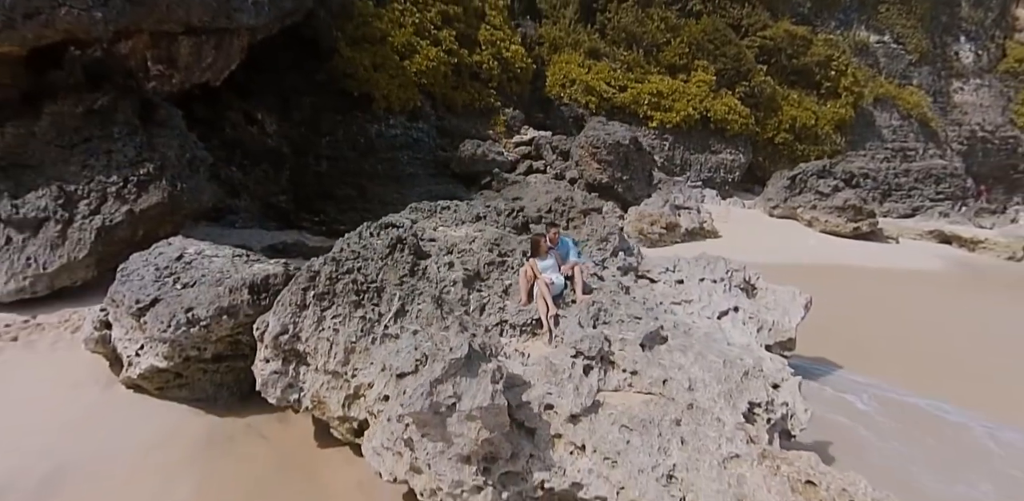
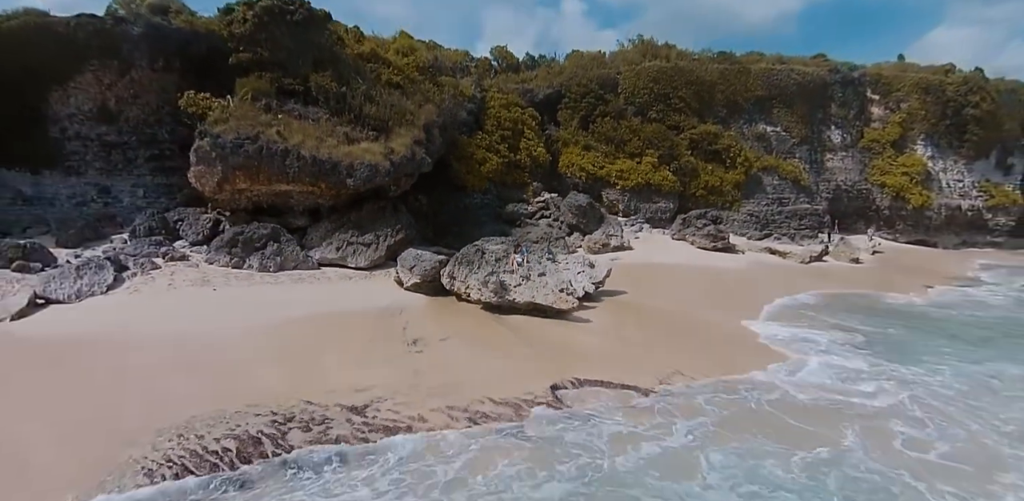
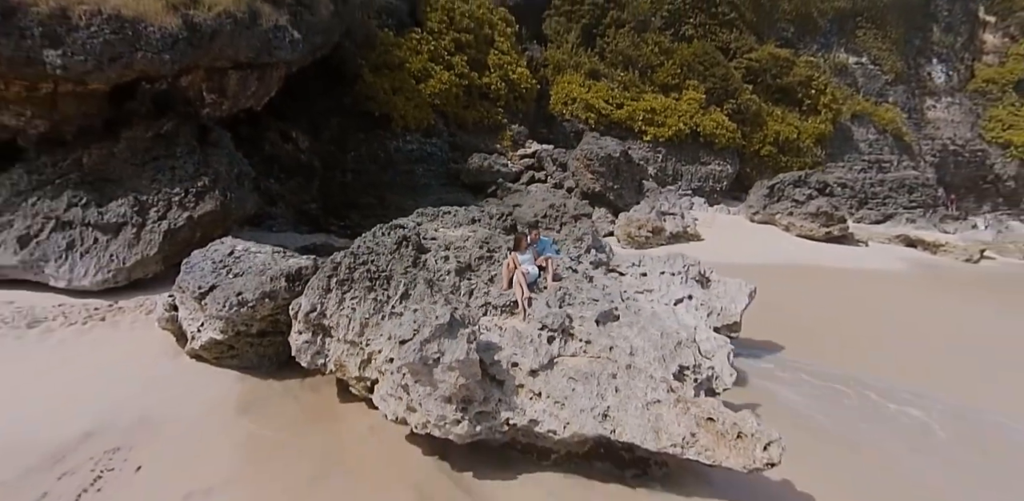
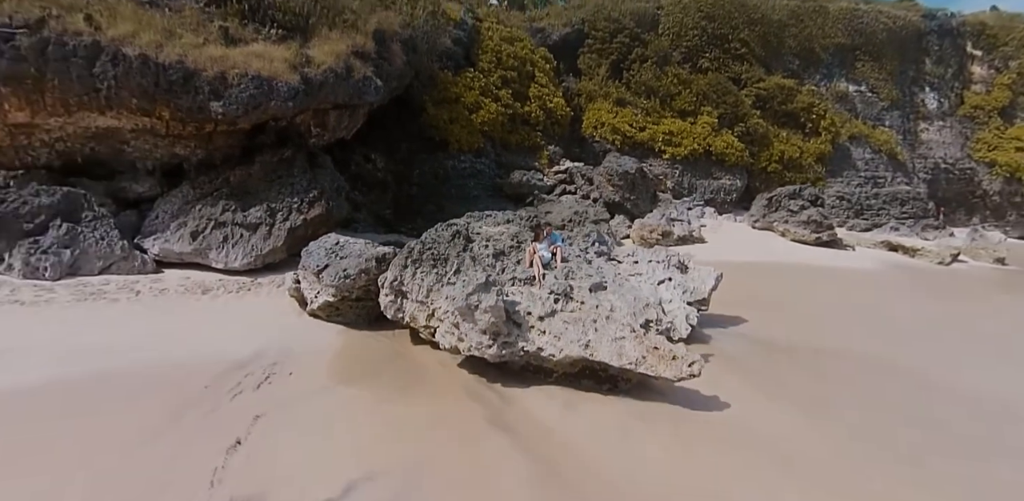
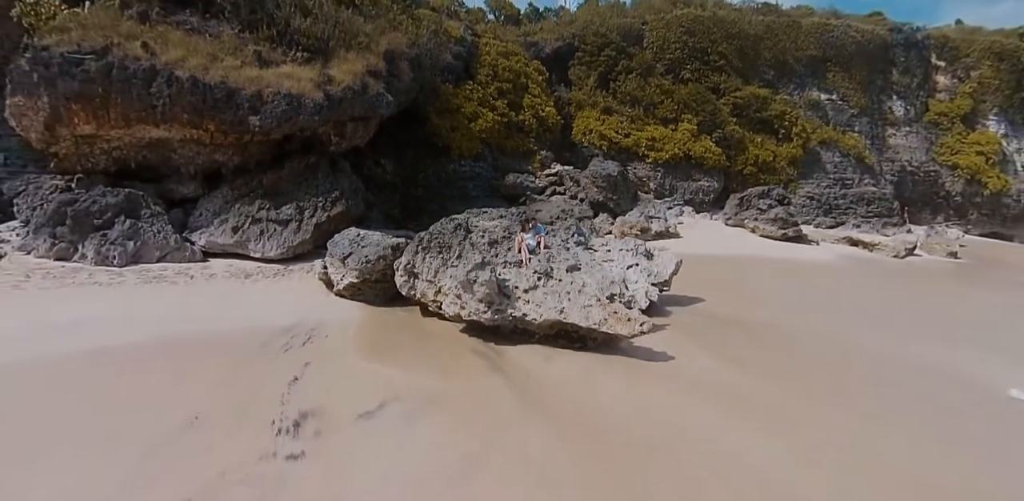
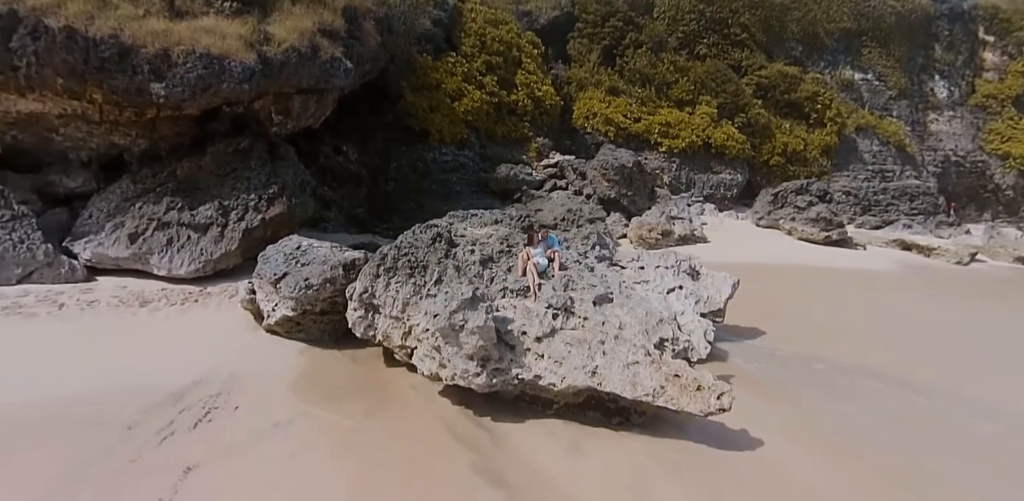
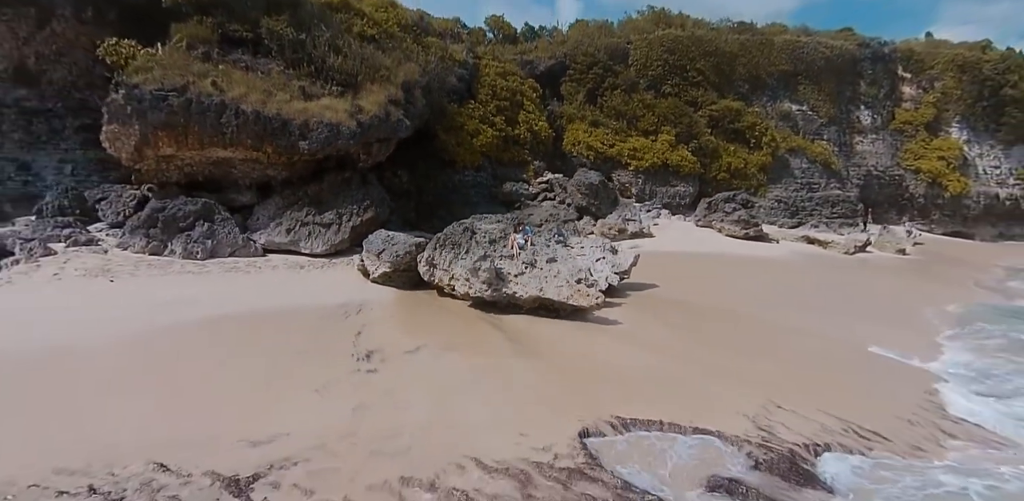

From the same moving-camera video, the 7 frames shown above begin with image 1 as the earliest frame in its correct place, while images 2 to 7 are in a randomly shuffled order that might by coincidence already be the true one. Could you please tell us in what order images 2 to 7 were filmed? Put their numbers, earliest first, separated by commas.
3, 6, 4, 5, 7, 2
